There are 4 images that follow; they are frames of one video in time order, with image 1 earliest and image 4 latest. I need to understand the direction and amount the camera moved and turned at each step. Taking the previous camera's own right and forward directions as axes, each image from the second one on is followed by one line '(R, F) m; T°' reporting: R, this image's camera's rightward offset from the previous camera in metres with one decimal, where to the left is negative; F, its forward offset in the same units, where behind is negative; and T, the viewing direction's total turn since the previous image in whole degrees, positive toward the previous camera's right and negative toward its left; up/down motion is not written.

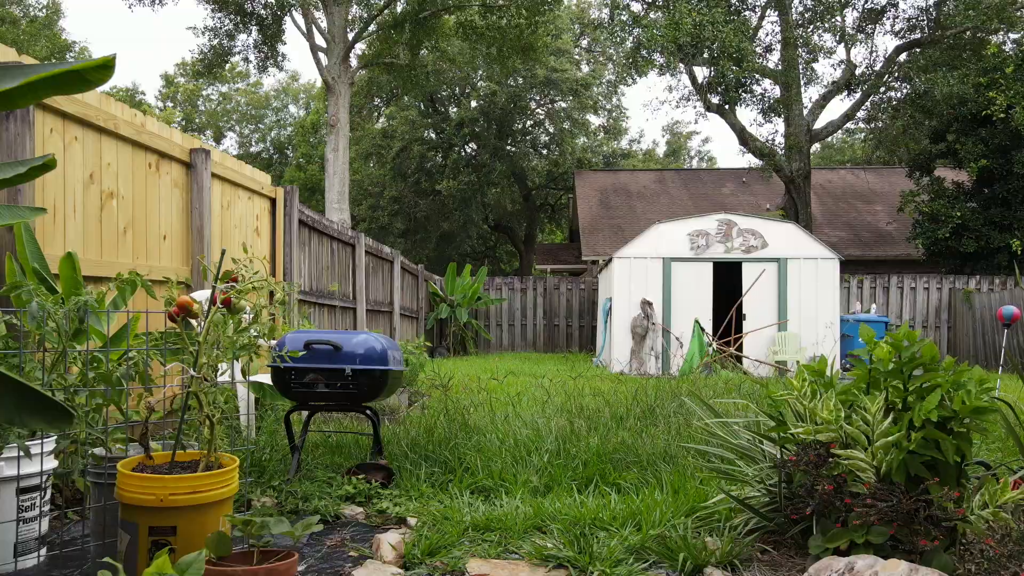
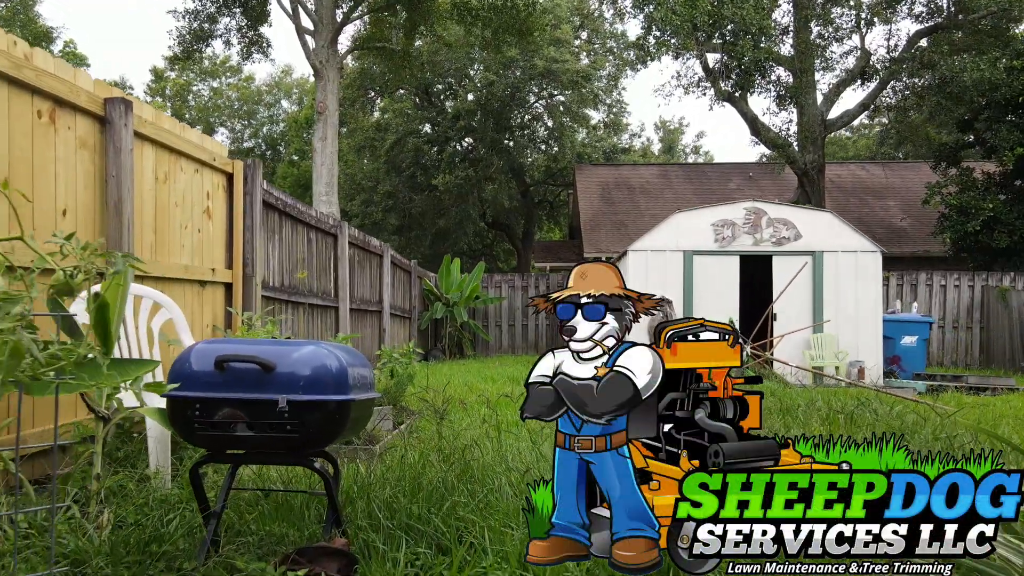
(-0.1, +1.0) m; 0°
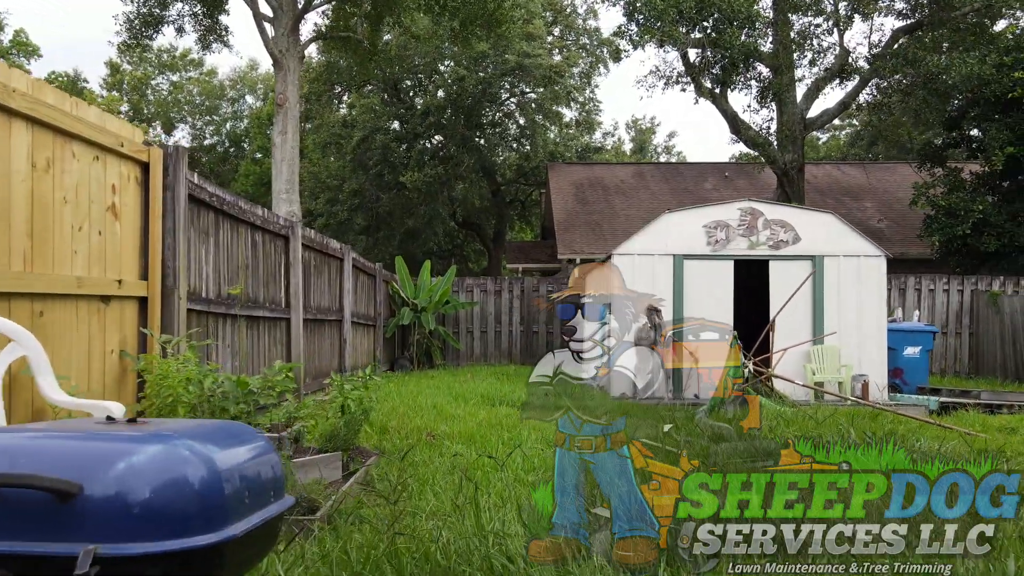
(0.0, +0.8) m; +2°
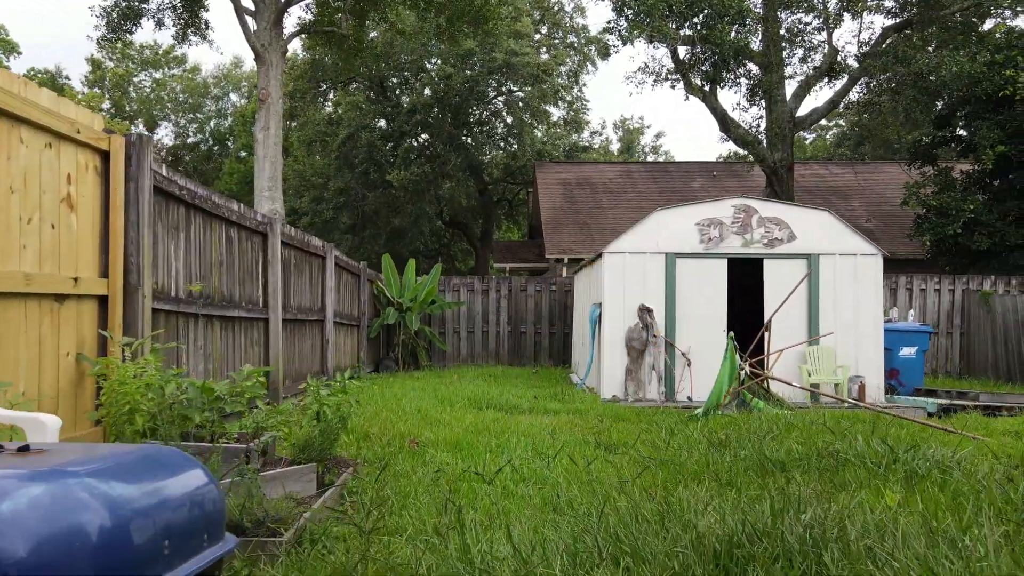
(0.0, +0.2) m; +1°
